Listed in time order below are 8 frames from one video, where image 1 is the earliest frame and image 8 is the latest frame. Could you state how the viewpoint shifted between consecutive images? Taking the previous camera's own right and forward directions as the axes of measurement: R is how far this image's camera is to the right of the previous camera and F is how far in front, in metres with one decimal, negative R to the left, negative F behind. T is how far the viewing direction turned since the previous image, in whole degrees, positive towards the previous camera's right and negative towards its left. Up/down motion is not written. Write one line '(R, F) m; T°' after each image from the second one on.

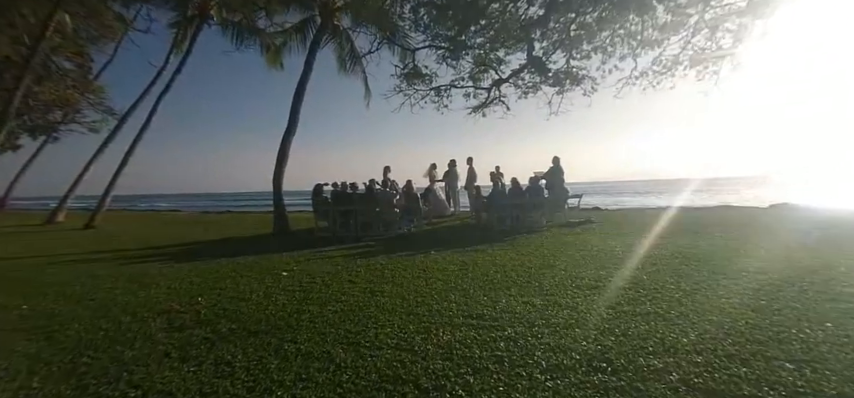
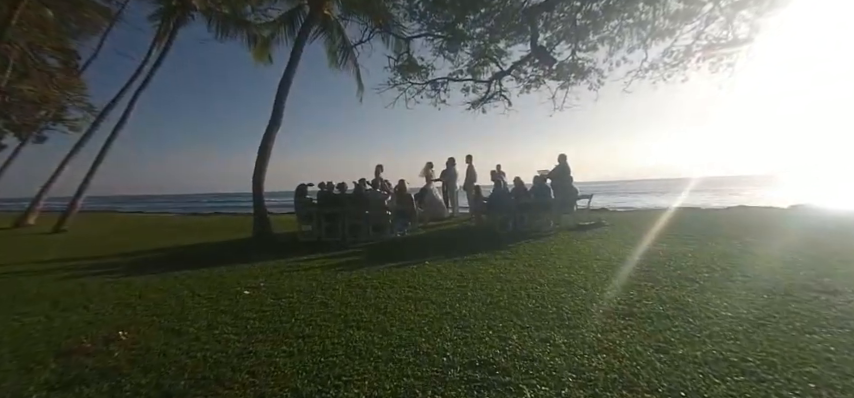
(+0.1, +0.9) m; 0°
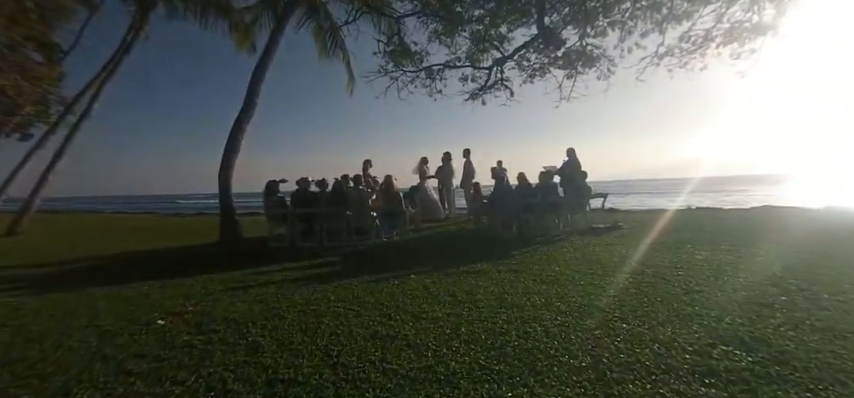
(+0.2, +1.2) m; 0°
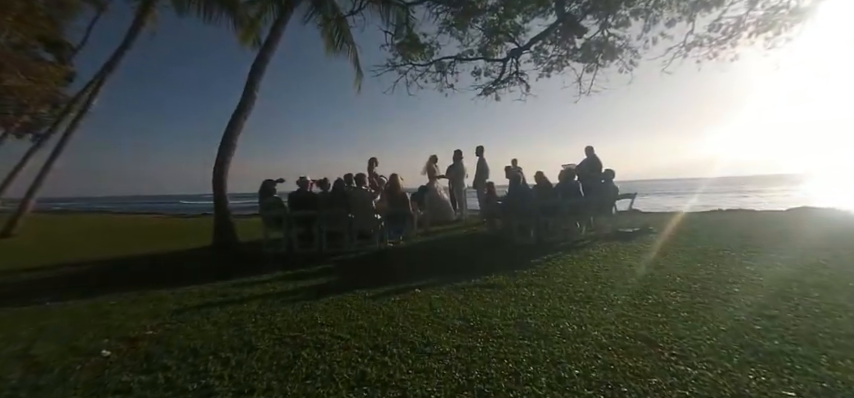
(+0.1, +0.7) m; -2°
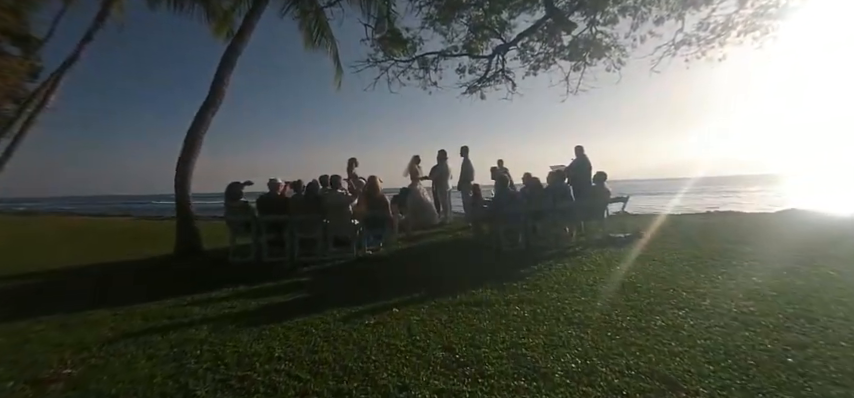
(+0.1, +0.5) m; +2°
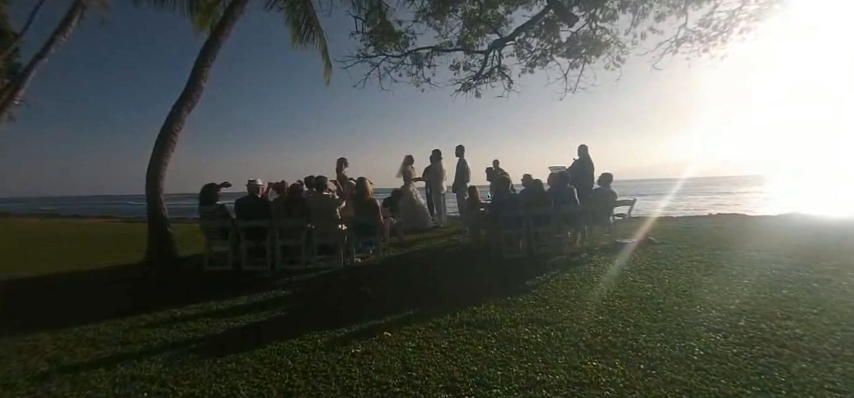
(0.0, +0.5) m; +1°
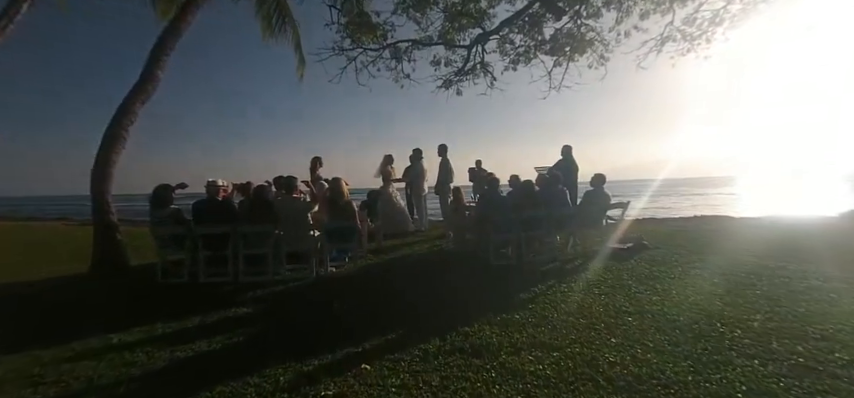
(-0.1, +0.5) m; +3°
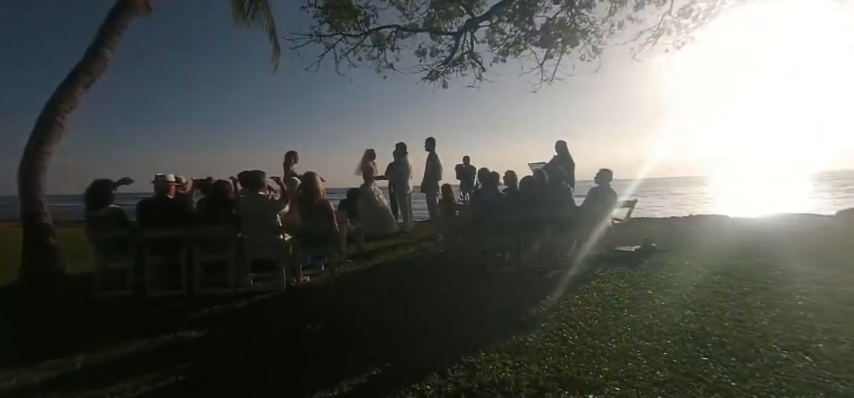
(-0.1, +0.7) m; +3°
